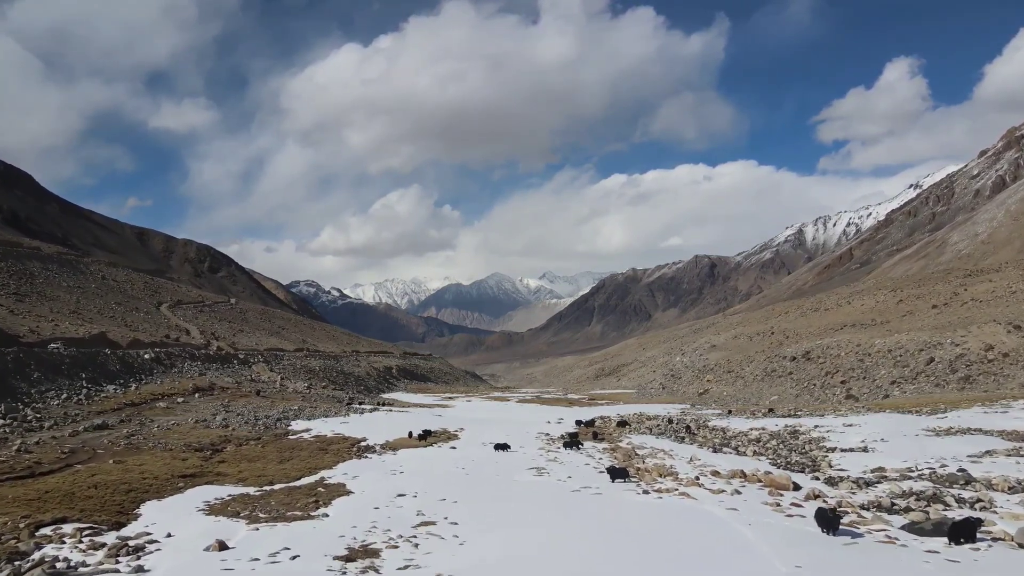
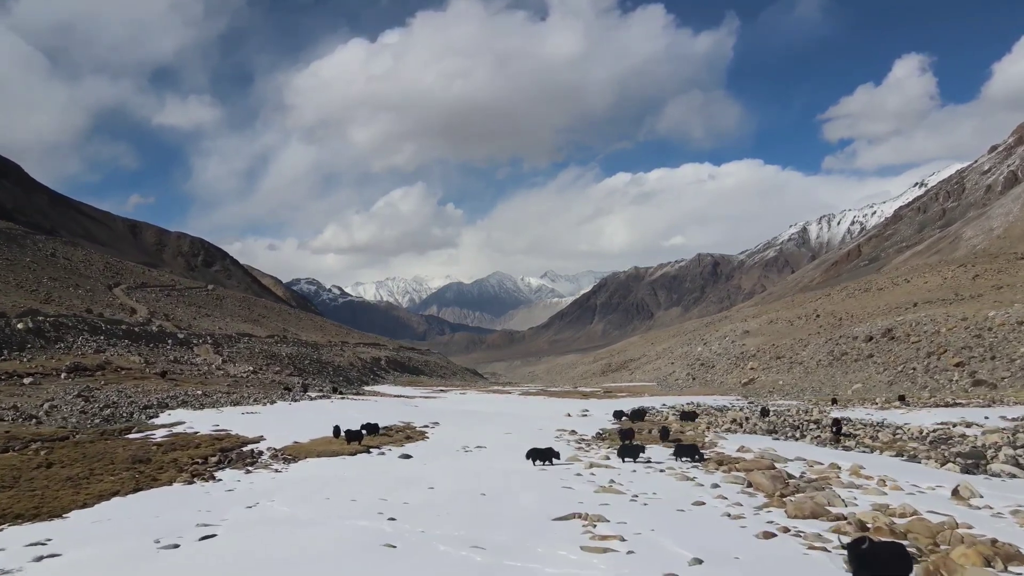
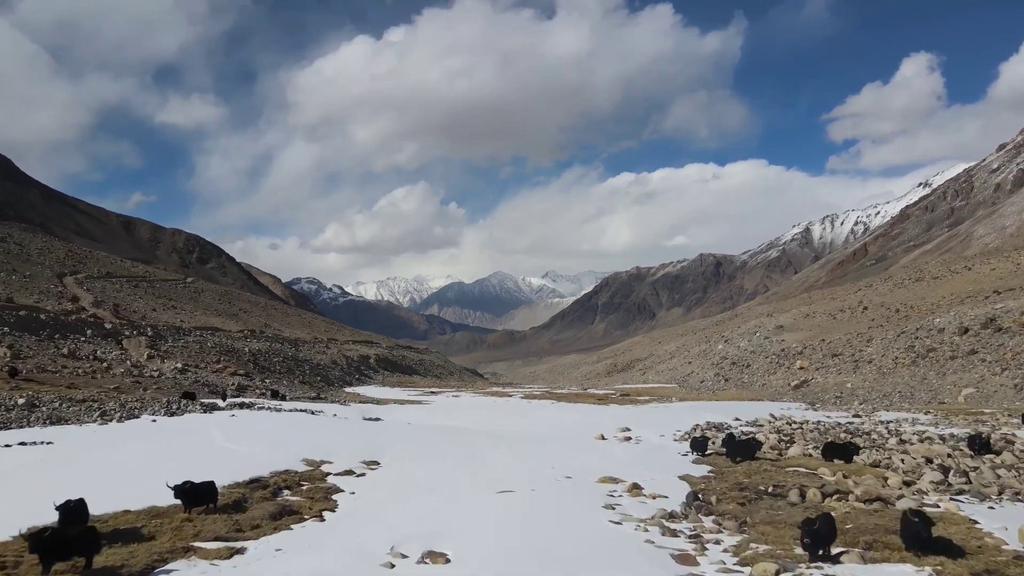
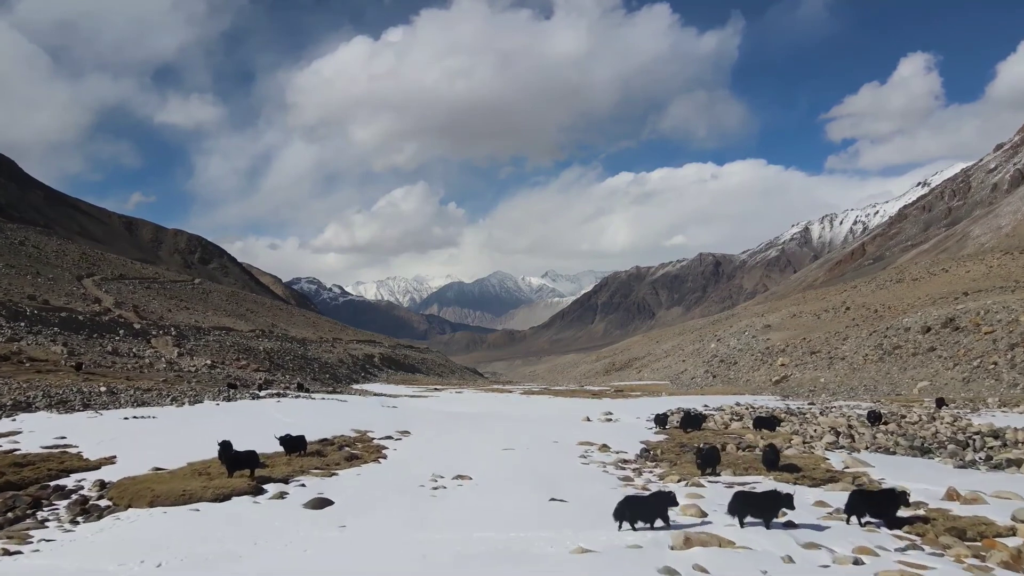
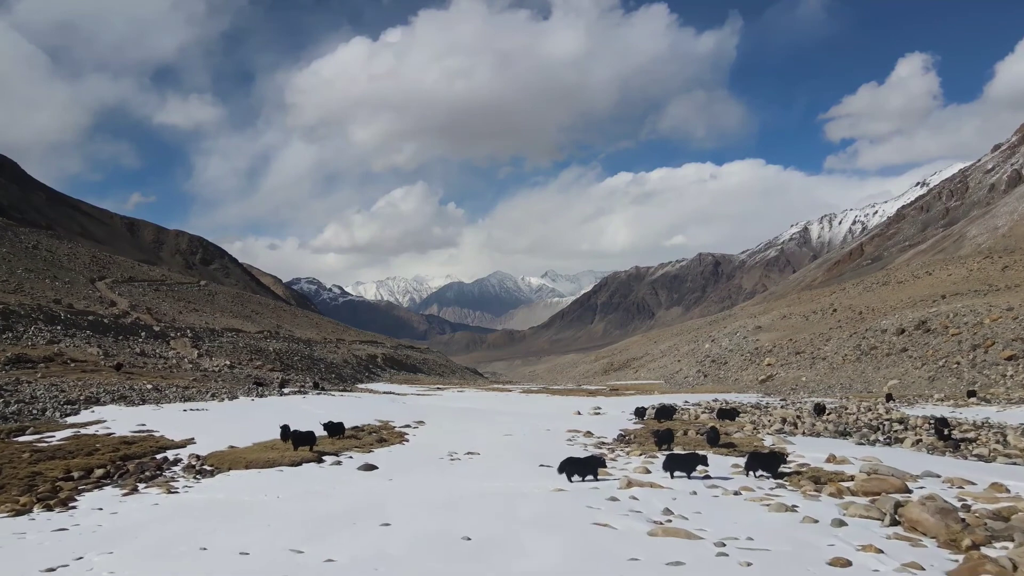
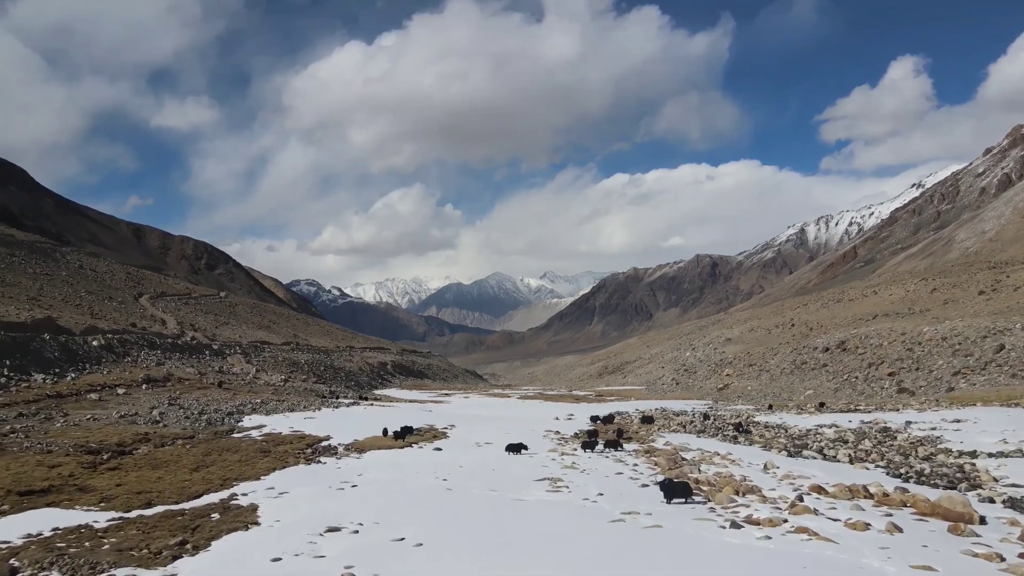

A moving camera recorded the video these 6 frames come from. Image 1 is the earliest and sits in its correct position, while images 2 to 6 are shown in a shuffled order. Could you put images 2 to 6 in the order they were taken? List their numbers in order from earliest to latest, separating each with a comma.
6, 2, 5, 4, 3
